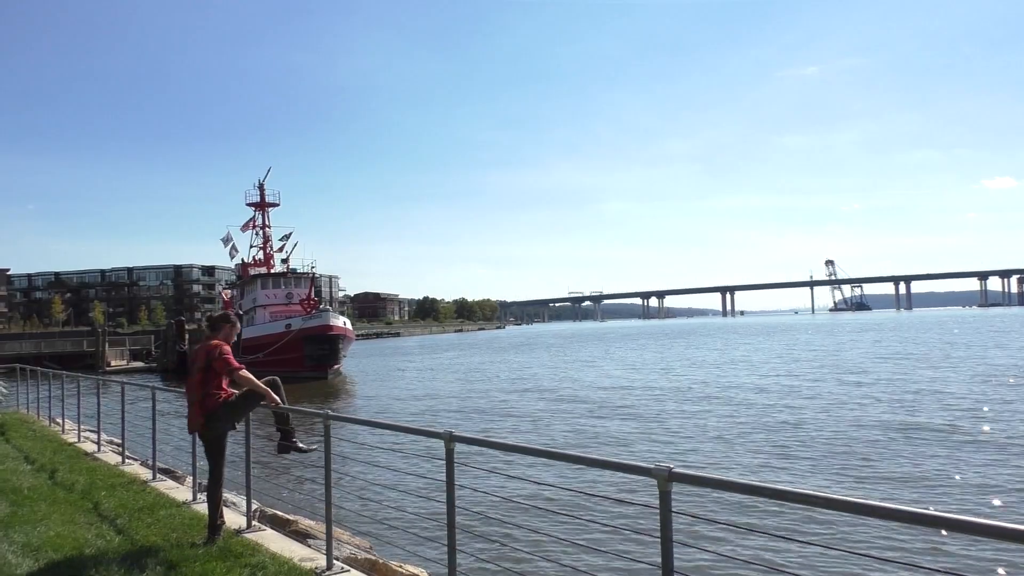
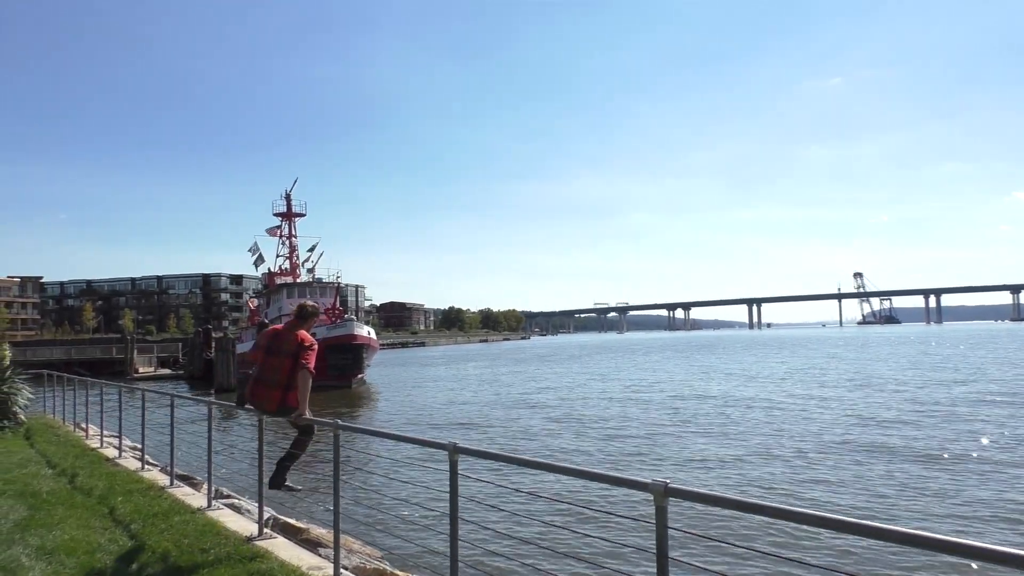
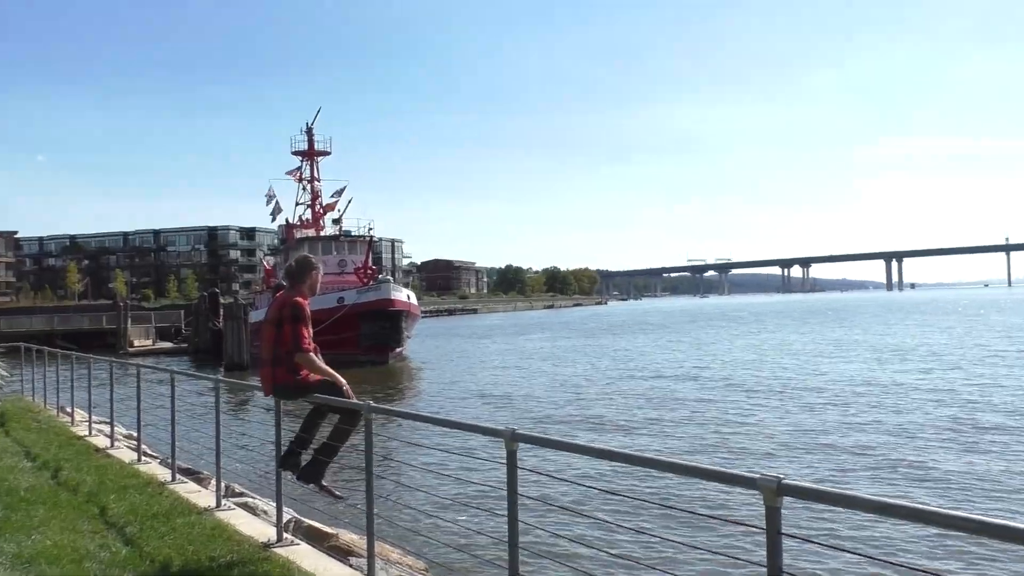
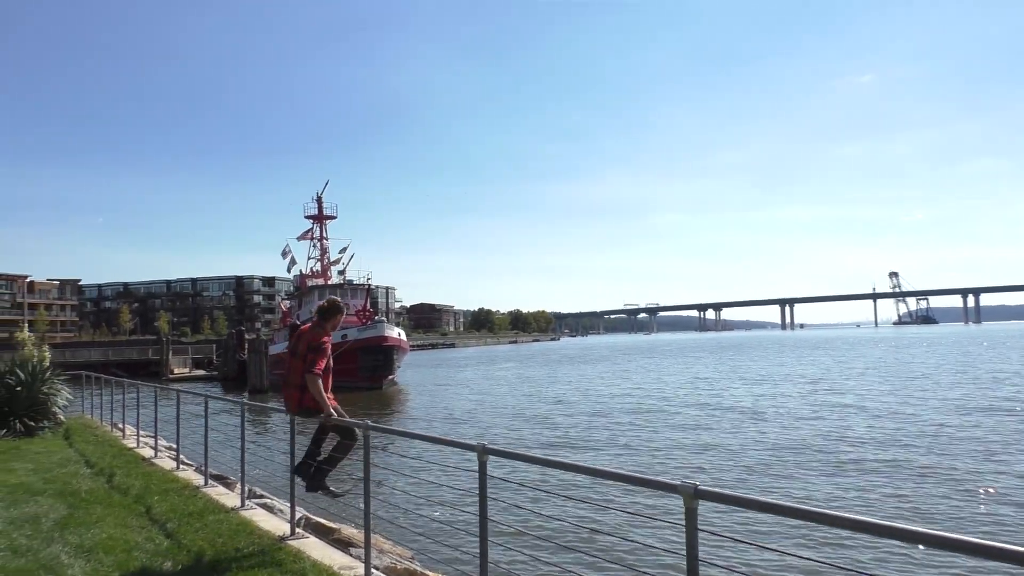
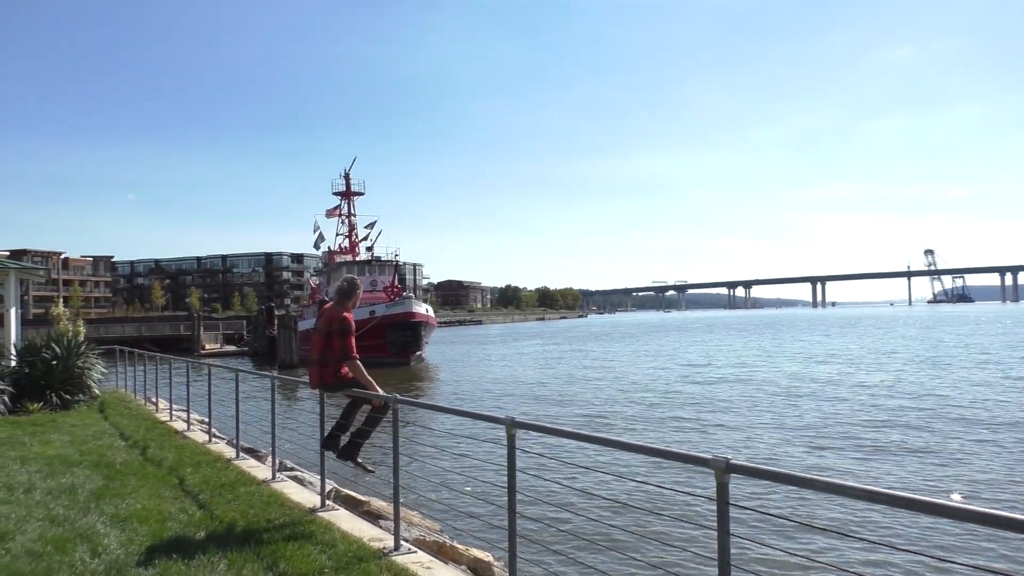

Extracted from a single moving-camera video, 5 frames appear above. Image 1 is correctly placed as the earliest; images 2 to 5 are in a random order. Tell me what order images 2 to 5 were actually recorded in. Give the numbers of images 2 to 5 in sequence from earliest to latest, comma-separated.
2, 4, 5, 3
